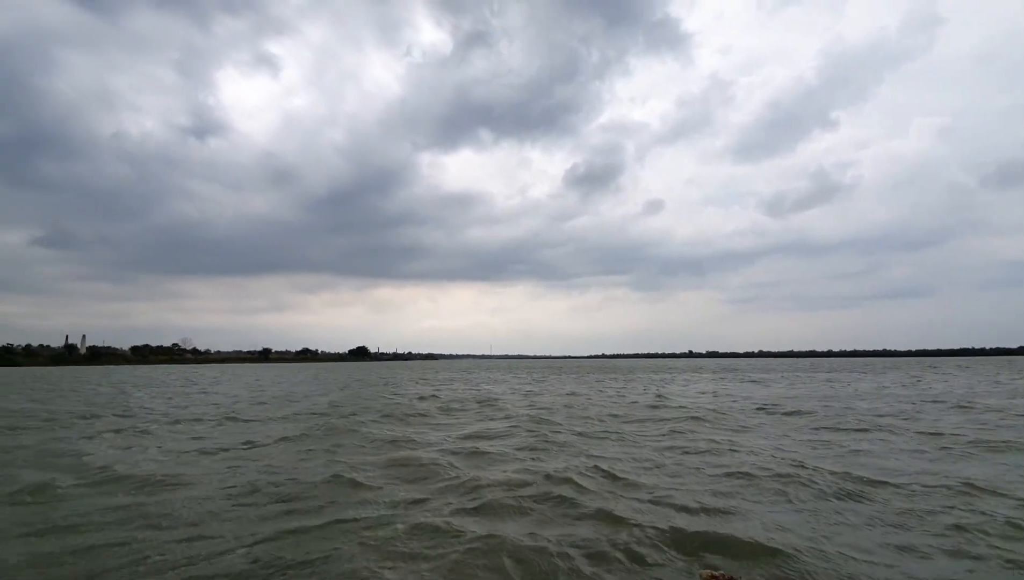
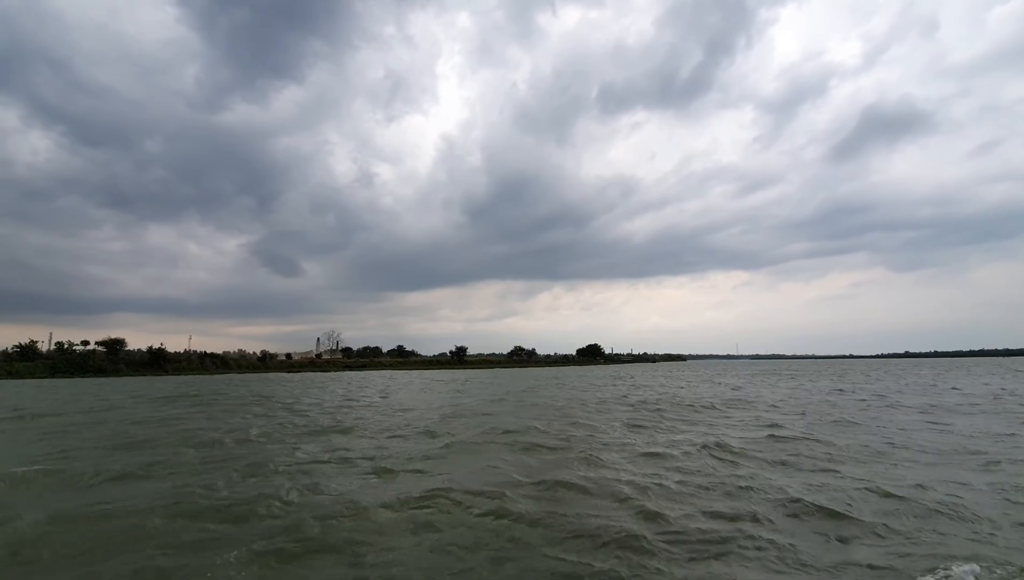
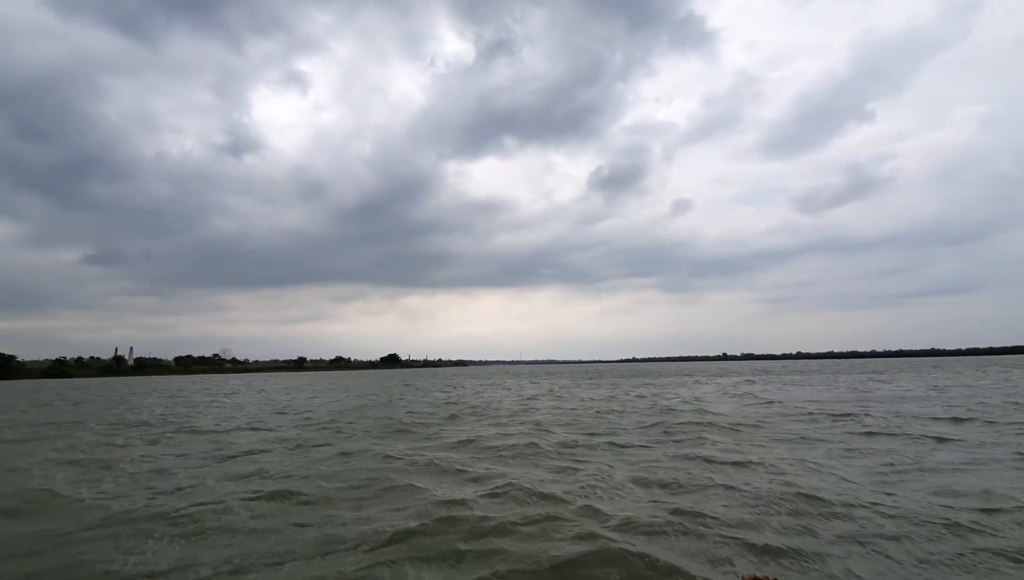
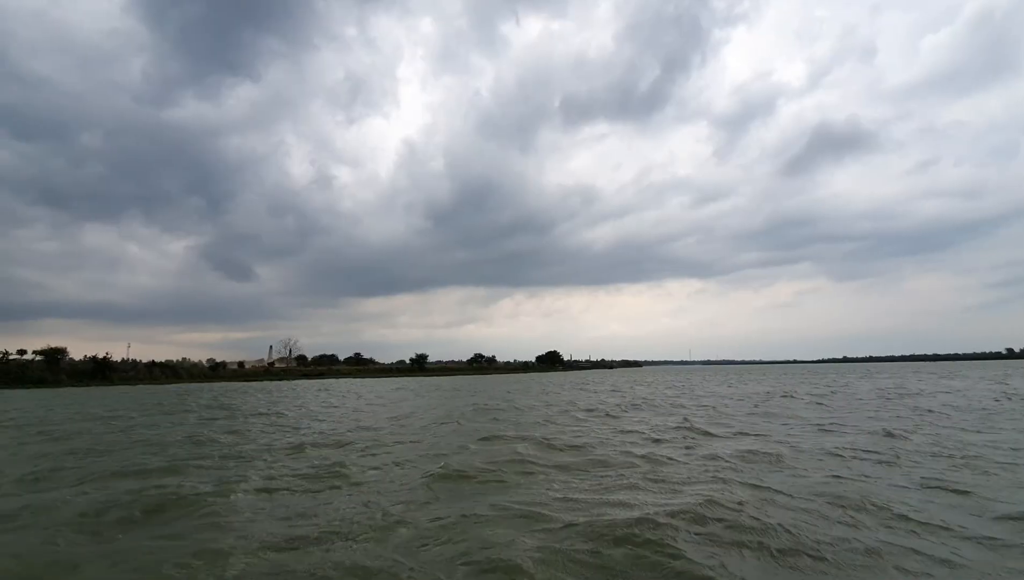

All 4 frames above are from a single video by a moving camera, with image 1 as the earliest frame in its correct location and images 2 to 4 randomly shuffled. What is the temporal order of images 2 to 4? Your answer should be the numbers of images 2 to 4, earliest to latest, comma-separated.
3, 4, 2
